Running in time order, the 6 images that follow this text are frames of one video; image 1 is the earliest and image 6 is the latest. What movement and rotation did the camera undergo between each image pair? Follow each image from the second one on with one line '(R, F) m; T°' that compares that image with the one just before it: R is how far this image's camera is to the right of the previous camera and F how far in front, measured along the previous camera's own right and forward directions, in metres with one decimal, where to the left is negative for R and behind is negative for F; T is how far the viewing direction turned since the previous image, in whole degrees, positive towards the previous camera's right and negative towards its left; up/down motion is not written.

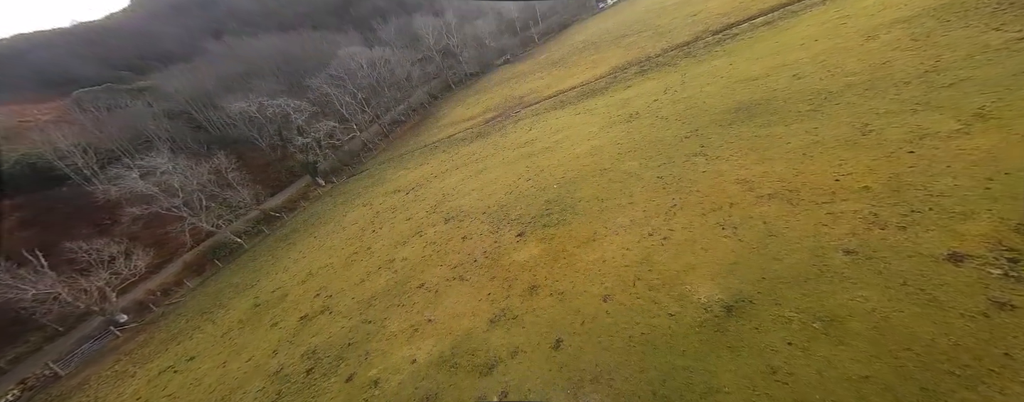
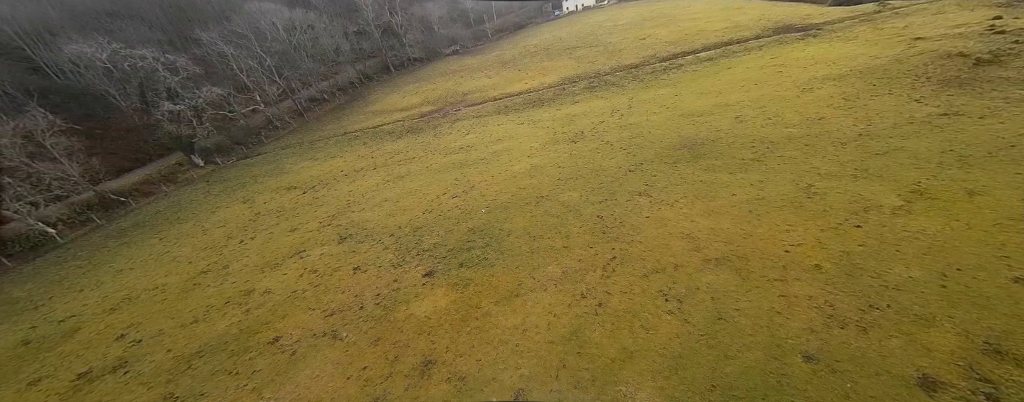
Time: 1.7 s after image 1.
(+1.0, +2.5) m; +10°
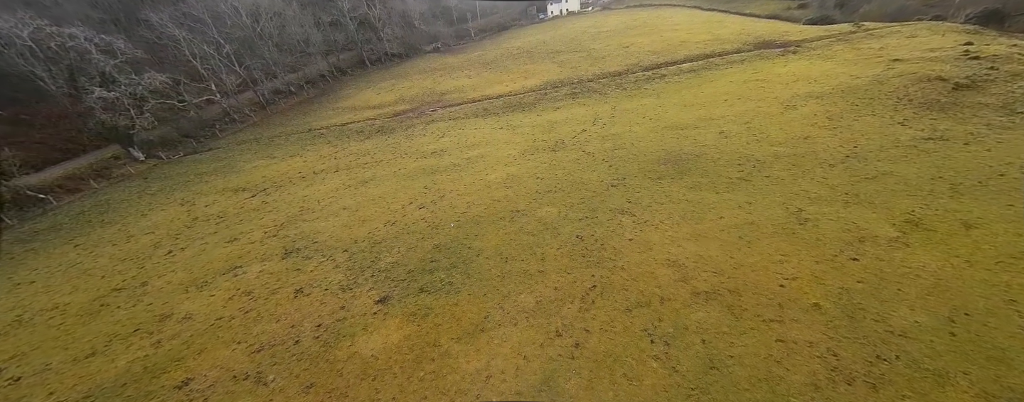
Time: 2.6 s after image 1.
(+0.3, +1.2) m; +3°
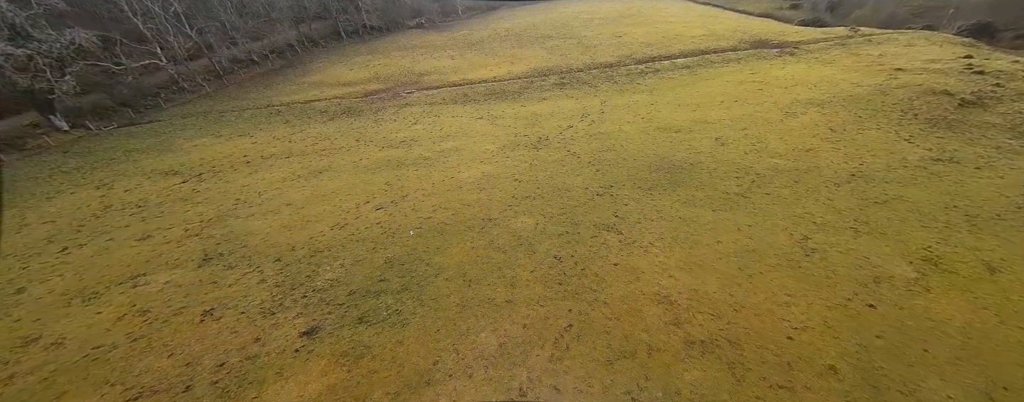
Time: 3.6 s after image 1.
(+0.4, +1.6) m; +3°
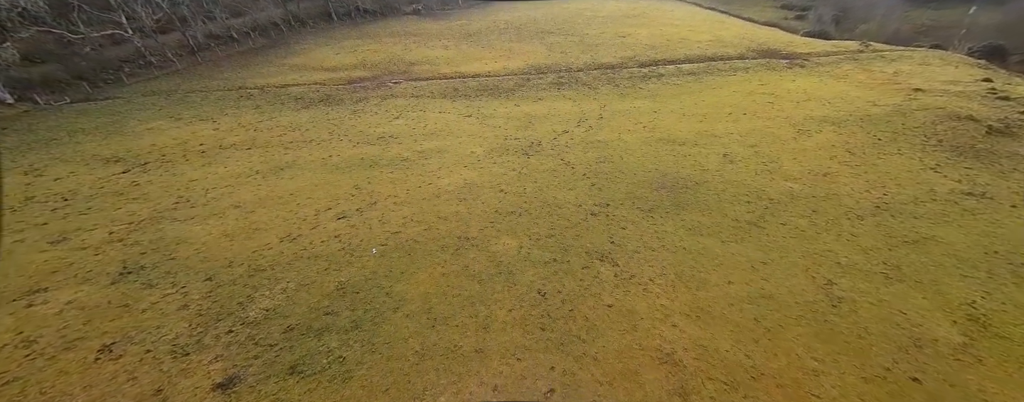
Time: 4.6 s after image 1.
(+0.3, +1.4) m; +1°
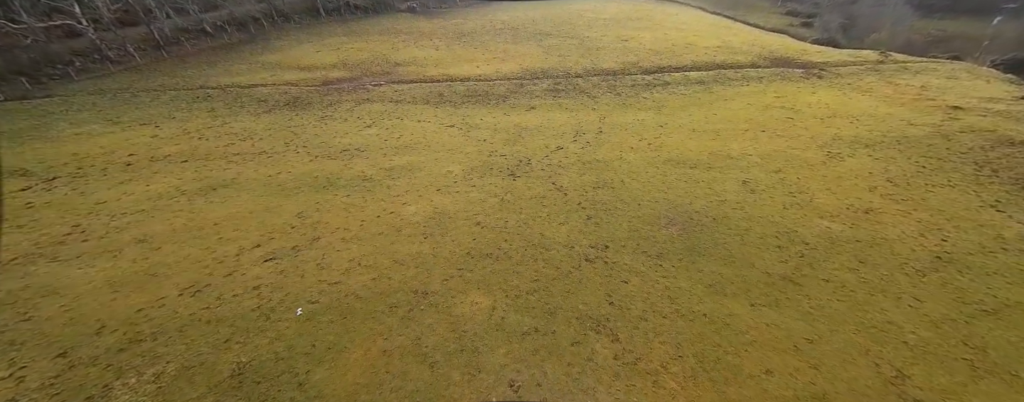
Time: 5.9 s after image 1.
(+0.5, +1.9) m; 0°
